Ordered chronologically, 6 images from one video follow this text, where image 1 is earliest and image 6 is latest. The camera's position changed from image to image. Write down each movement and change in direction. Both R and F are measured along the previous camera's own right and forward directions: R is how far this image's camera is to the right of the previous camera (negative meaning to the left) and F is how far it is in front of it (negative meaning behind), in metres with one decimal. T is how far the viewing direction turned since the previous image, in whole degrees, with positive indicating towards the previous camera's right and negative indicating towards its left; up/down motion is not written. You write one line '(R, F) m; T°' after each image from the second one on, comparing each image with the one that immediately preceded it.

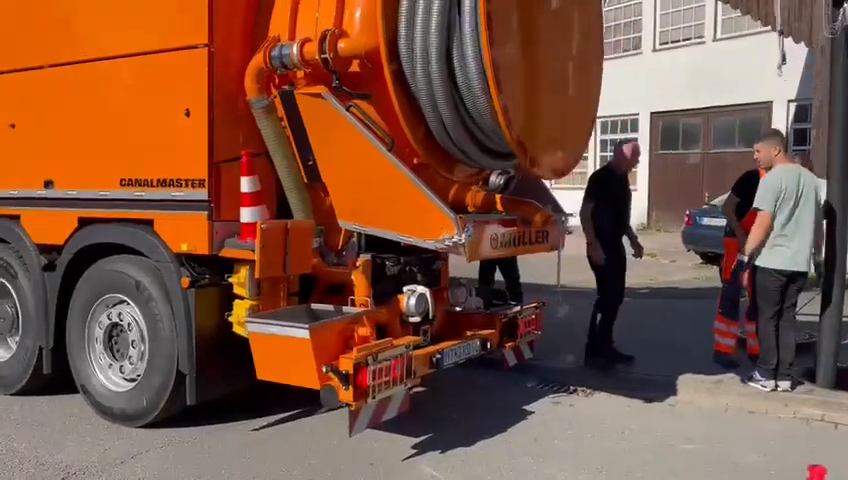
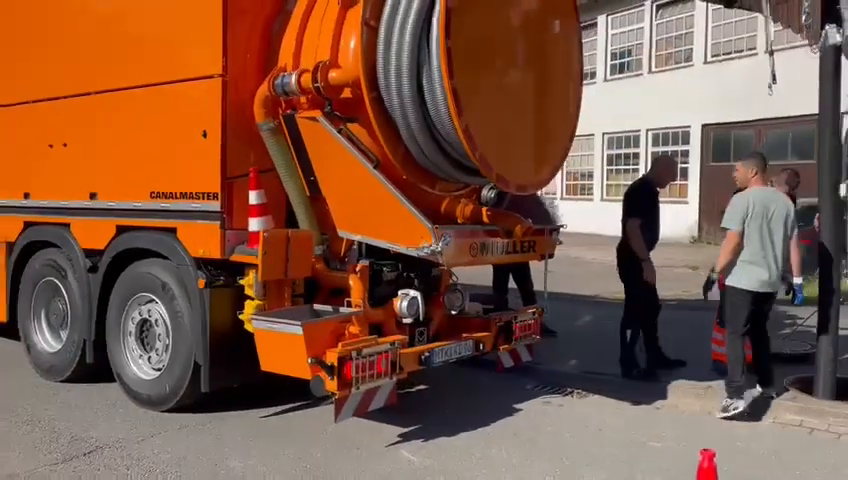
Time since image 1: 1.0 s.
(+0.6, -0.5) m; -5°
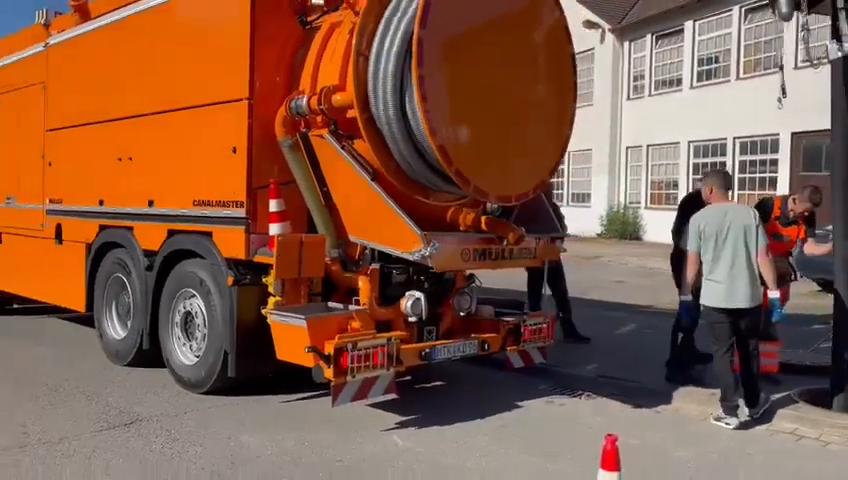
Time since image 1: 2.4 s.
(+0.8, -0.5) m; -8°
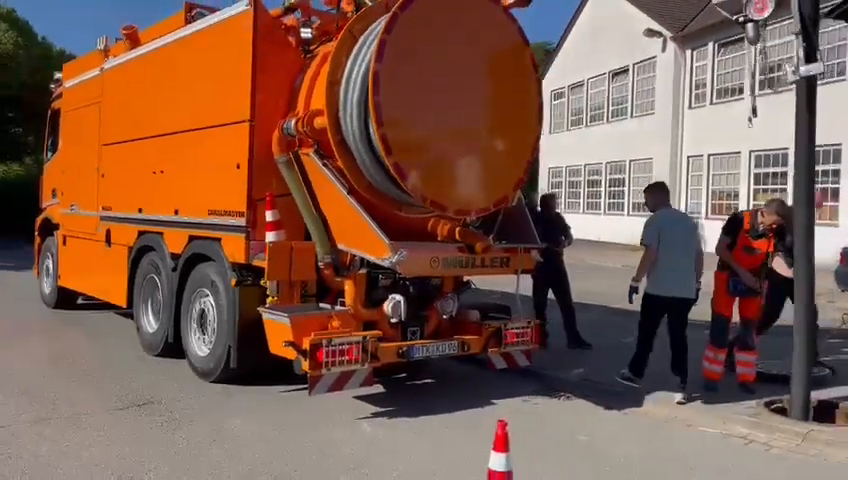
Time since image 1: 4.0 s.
(+0.9, -0.6) m; -6°
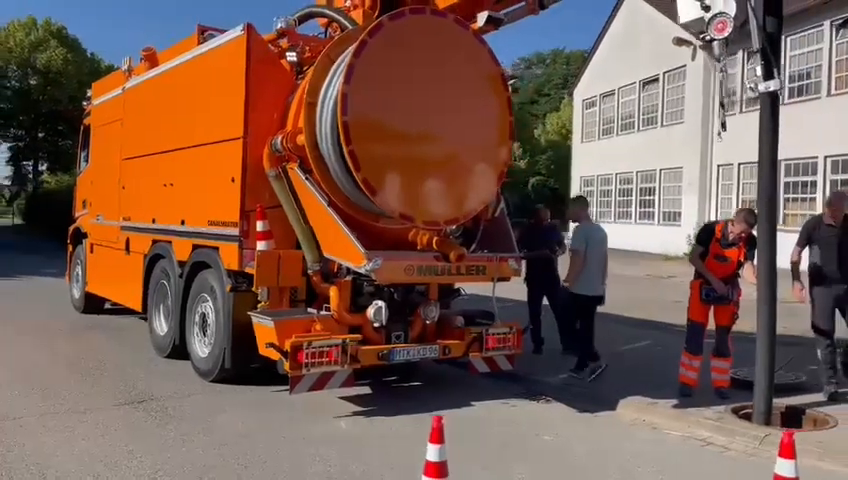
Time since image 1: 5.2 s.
(+0.6, -0.4) m; -3°
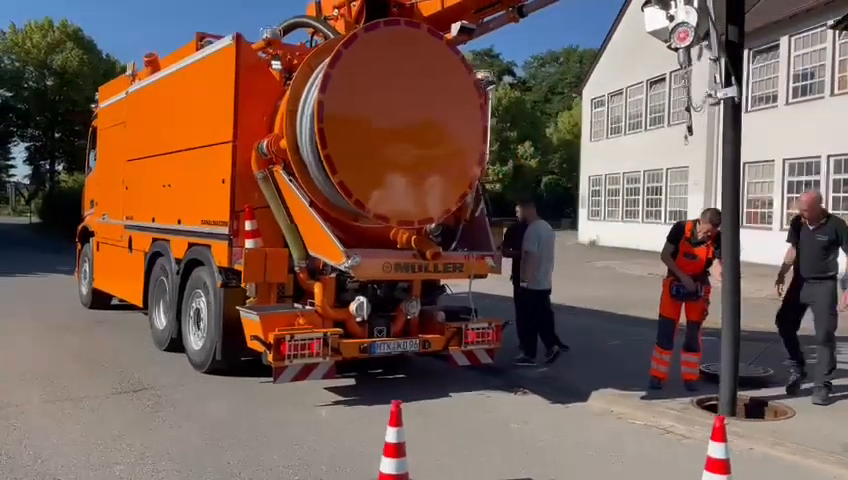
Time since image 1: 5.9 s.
(+0.4, -0.4) m; -1°
